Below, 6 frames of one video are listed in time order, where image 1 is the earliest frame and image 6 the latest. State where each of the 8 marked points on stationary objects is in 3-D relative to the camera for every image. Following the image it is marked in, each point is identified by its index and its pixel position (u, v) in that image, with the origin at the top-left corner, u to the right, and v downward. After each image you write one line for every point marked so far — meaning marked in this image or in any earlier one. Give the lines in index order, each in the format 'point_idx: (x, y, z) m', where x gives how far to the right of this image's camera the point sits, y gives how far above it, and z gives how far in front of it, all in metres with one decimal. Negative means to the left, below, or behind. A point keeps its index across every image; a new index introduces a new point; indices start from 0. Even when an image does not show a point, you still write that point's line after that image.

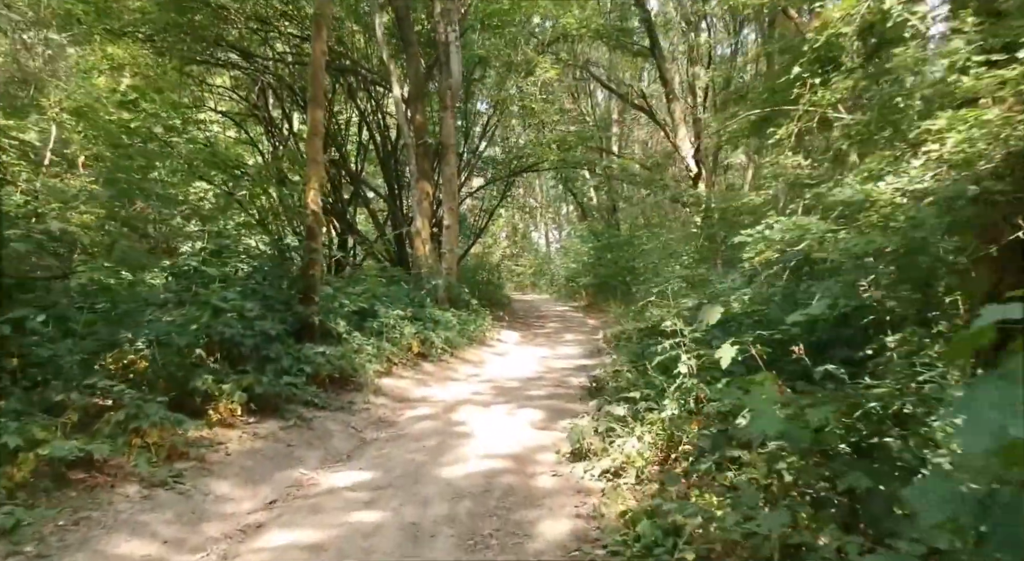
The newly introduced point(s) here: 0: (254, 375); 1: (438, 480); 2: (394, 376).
0: (-2.4, -0.9, +5.9) m
1: (-0.5, -1.4, +4.5) m
2: (-1.5, -1.2, +8.1) m
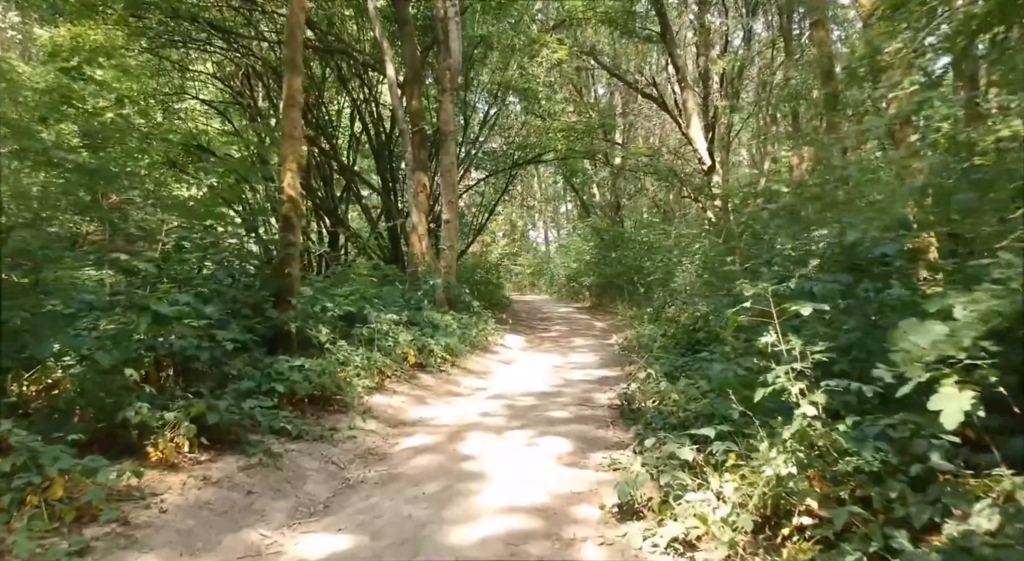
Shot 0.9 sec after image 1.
0: (-2.2, -0.9, +4.7) m
1: (-0.4, -1.4, +3.3) m
2: (-1.4, -1.2, +7.0) m
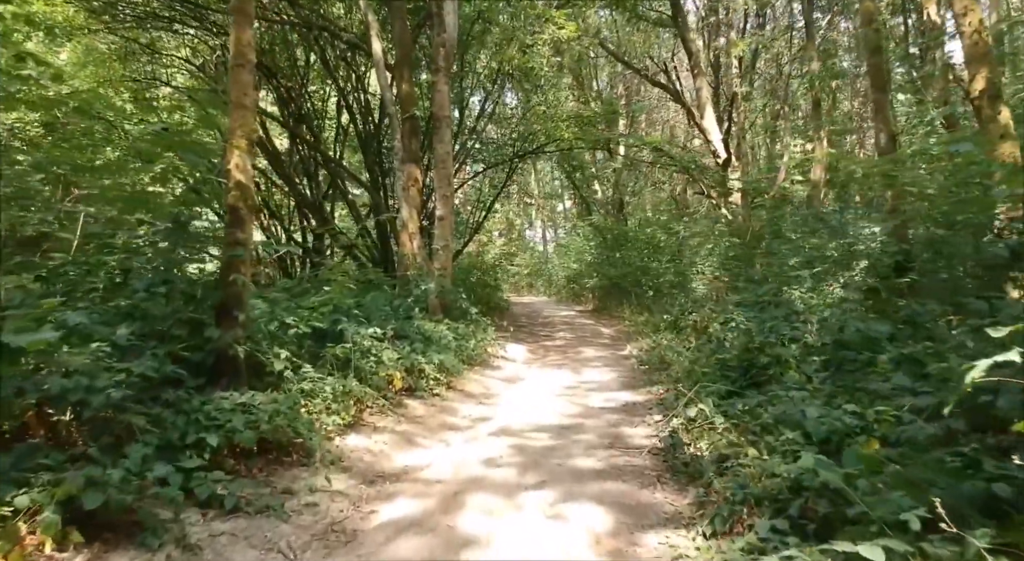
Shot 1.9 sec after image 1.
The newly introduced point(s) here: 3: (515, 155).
0: (-2.1, -0.9, +3.2) m
1: (-0.2, -1.5, +1.9) m
2: (-1.3, -1.3, +5.5) m
3: (+0.2, +3.2, +15.9) m
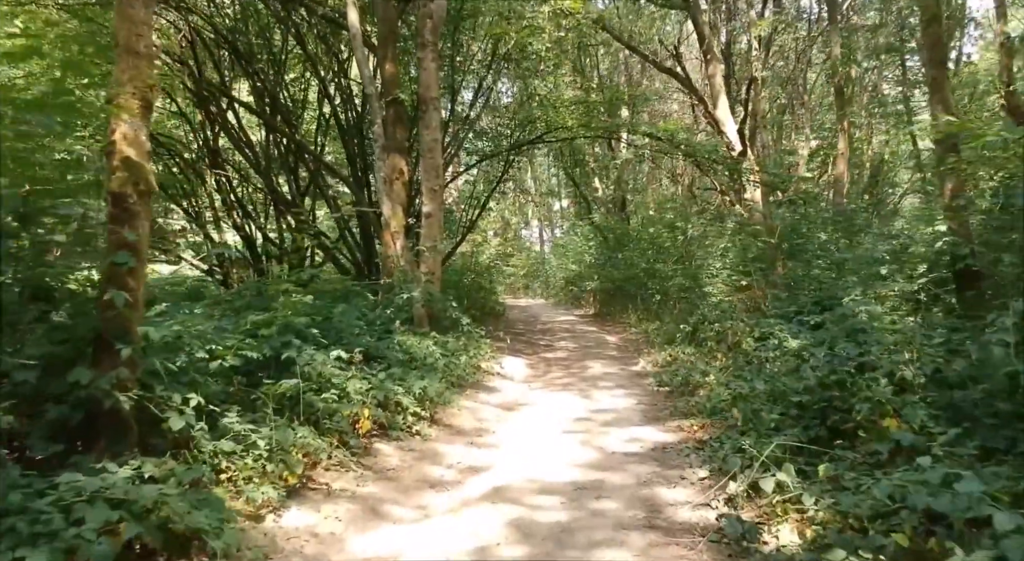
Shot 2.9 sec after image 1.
0: (-2.1, -1.0, +1.8) m
1: (-0.2, -1.6, +0.5) m
2: (-1.3, -1.4, +4.1) m
3: (+0.1, +3.1, +14.5) m
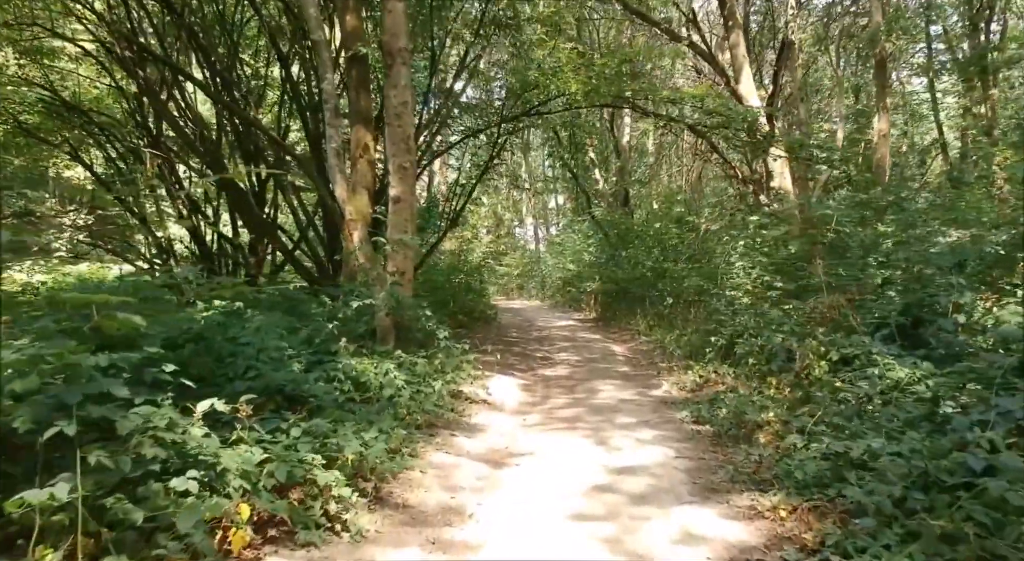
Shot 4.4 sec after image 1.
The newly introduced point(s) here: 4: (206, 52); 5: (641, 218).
0: (-2.1, -1.1, -0.4) m
1: (-0.2, -1.6, -1.7) m
2: (-1.3, -1.4, +1.9) m
3: (-0.1, +3.1, +12.3) m
4: (-6.2, +4.7, +13.0) m
5: (+3.7, +1.7, +17.9) m
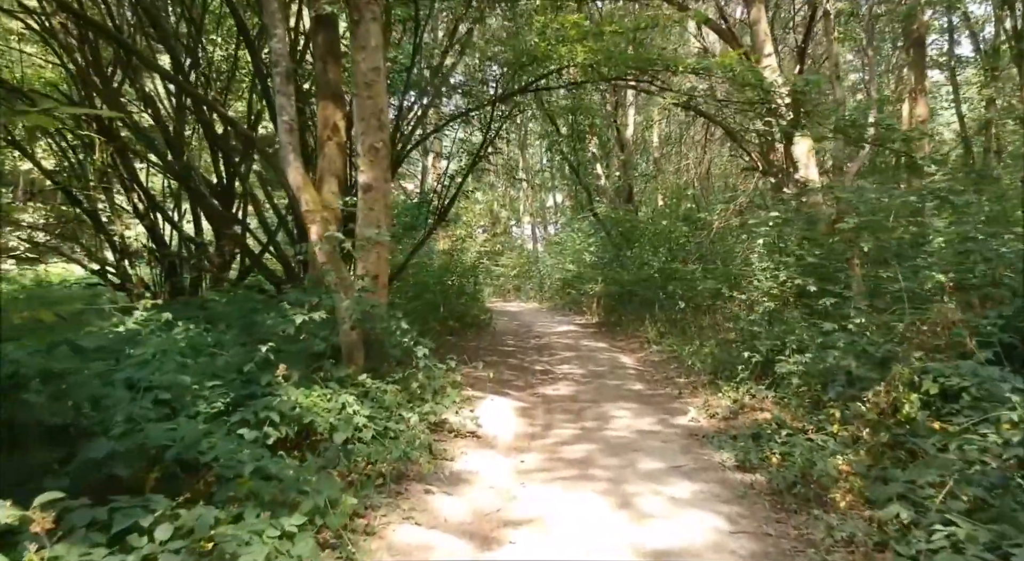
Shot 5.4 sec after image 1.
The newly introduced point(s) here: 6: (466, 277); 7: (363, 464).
0: (-2.1, -1.1, -1.8) m
1: (-0.2, -1.6, -3.1) m
2: (-1.4, -1.5, +0.5) m
3: (-0.2, +3.0, +10.9) m
4: (-6.3, +4.6, +11.5) m
5: (+3.6, +1.7, +16.4) m
6: (-1.0, 0.0, +13.6) m
7: (-0.9, -1.3, +4.6) m
